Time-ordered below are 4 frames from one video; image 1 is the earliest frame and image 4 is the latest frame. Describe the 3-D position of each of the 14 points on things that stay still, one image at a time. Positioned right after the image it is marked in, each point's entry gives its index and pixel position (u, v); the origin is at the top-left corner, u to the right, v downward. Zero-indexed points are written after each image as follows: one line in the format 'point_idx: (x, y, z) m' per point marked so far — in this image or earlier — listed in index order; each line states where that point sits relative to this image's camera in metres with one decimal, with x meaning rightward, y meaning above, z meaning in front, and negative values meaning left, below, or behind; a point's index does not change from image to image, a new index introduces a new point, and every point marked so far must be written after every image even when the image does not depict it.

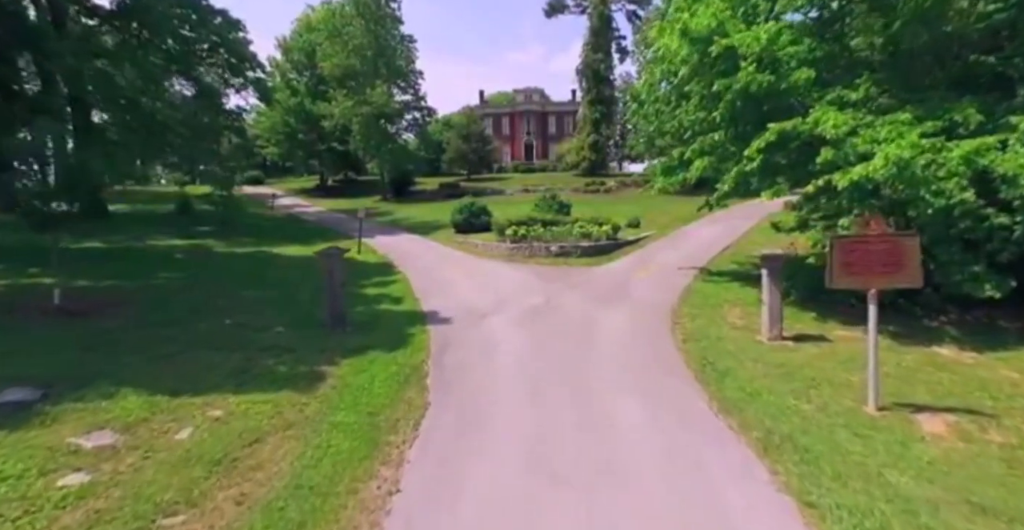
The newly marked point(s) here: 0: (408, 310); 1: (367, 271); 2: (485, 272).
0: (-2.3, -1.0, +12.5) m
1: (-4.7, -0.4, +17.8) m
2: (-0.9, -0.3, +18.6) m
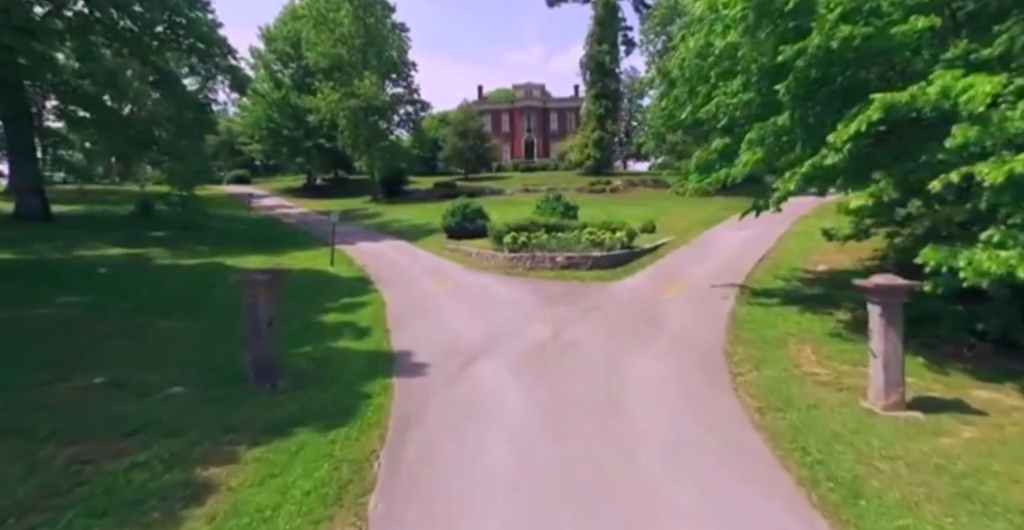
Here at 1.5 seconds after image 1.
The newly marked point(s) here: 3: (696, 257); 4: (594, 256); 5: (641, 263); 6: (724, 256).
0: (-2.3, -1.4, +9.6) m
1: (-4.7, -0.7, +14.8) m
2: (-0.9, -0.7, +15.6) m
3: (+6.1, +0.2, +19.2) m
4: (+2.6, +0.3, +18.2) m
5: (+4.3, 0.0, +18.7) m
6: (+7.0, +0.3, +19.0) m
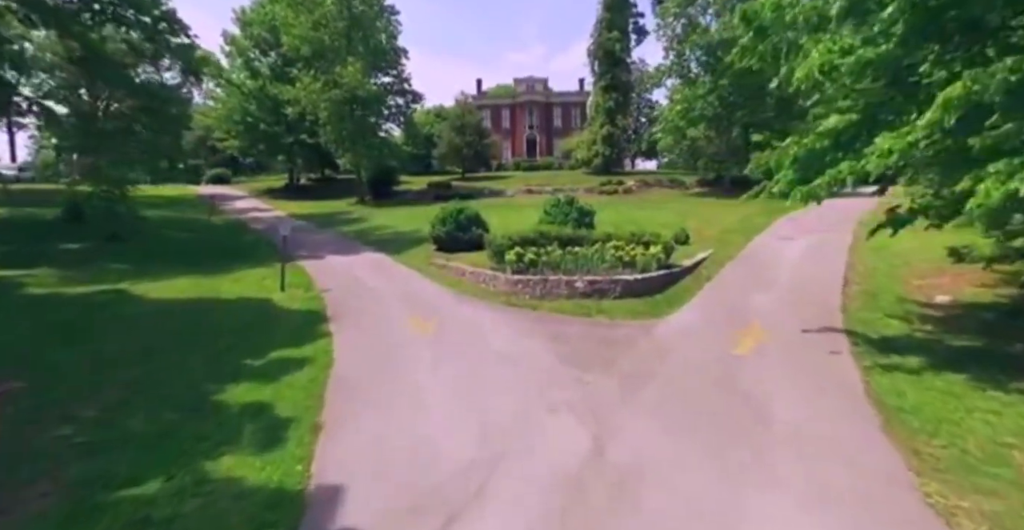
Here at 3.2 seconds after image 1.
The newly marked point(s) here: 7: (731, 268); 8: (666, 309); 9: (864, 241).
0: (-2.2, -2.0, +5.3) m
1: (-4.6, -1.3, +10.6) m
2: (-0.8, -1.3, +11.4) m
3: (+6.3, -0.4, +15.0) m
4: (+2.8, -0.3, +14.0) m
5: (+4.4, -0.6, +14.4) m
6: (+7.1, -0.3, +14.8) m
7: (+6.4, -0.1, +16.7) m
8: (+3.4, -1.0, +12.8) m
9: (+11.6, +0.8, +18.7) m
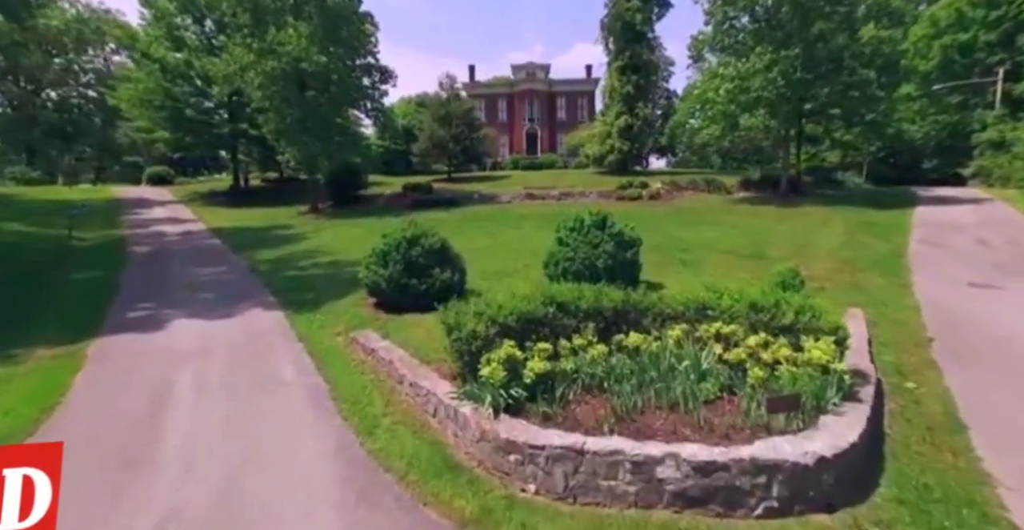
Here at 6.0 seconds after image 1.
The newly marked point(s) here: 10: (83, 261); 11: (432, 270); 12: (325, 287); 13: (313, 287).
0: (-2.4, -3.5, -3.6) m
1: (-4.8, -2.8, +1.7) m
2: (-1.0, -2.7, +2.5) m
3: (+6.1, -1.9, +6.1) m
4: (+2.6, -1.8, +5.1) m
5: (+4.2, -2.1, +5.6) m
6: (+6.9, -1.8, +5.9) m
7: (+6.2, -1.6, +7.9) m
8: (+3.2, -2.5, +3.9) m
9: (+11.4, -0.6, +9.9) m
10: (-13.2, +0.1, +17.1) m
11: (-1.7, -0.1, +11.9) m
12: (-4.9, -0.5, +14.5) m
13: (-5.2, -0.5, +14.6) m
